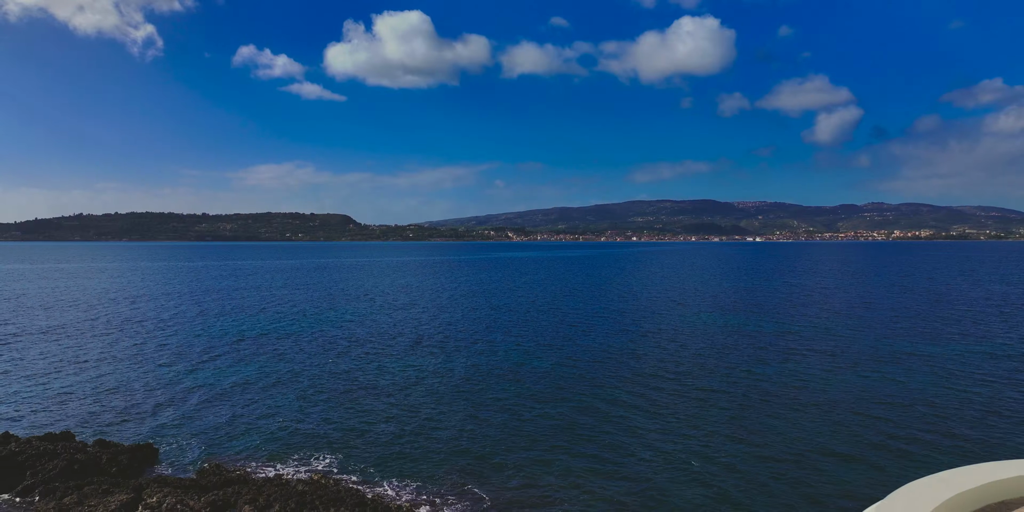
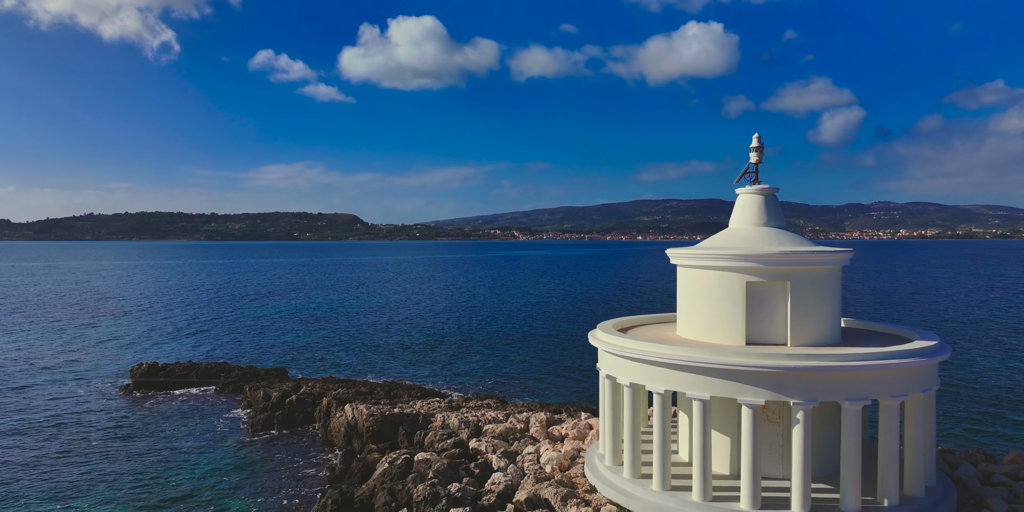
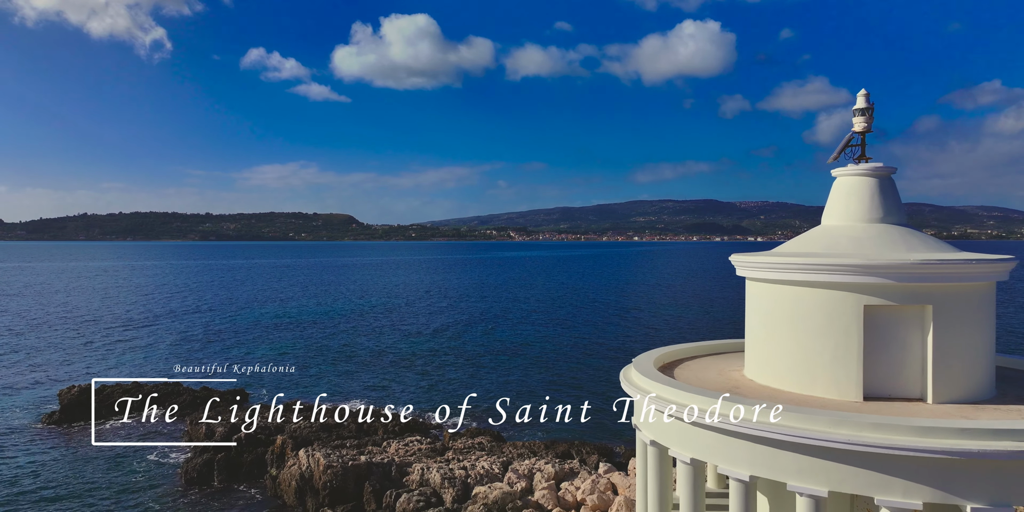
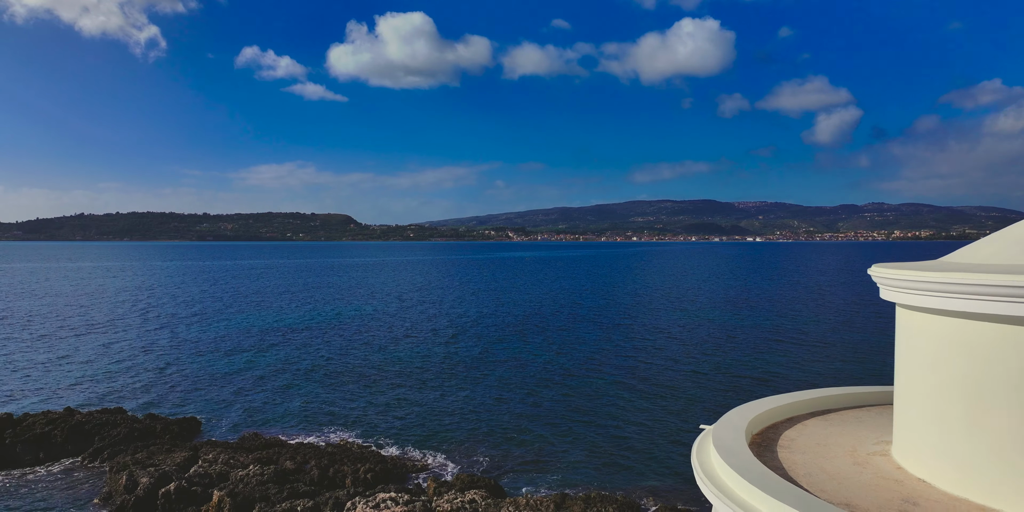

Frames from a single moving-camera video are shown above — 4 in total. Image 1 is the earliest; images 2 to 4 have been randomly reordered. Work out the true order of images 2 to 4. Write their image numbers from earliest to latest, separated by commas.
4, 3, 2
